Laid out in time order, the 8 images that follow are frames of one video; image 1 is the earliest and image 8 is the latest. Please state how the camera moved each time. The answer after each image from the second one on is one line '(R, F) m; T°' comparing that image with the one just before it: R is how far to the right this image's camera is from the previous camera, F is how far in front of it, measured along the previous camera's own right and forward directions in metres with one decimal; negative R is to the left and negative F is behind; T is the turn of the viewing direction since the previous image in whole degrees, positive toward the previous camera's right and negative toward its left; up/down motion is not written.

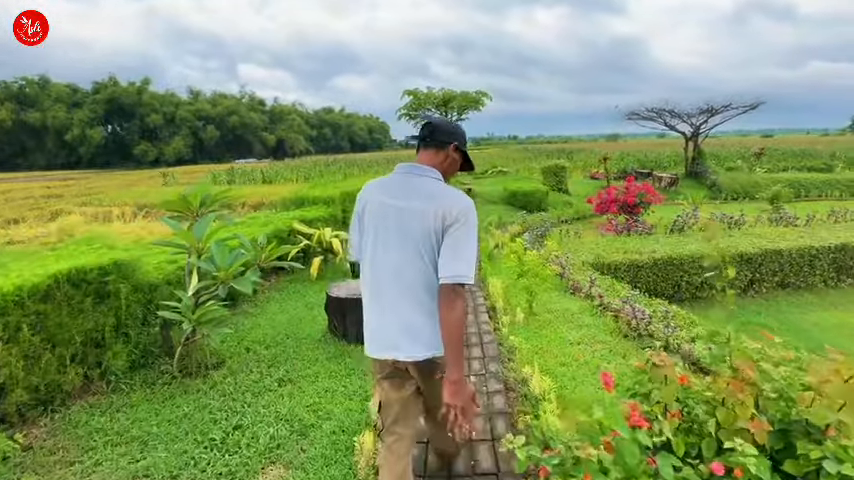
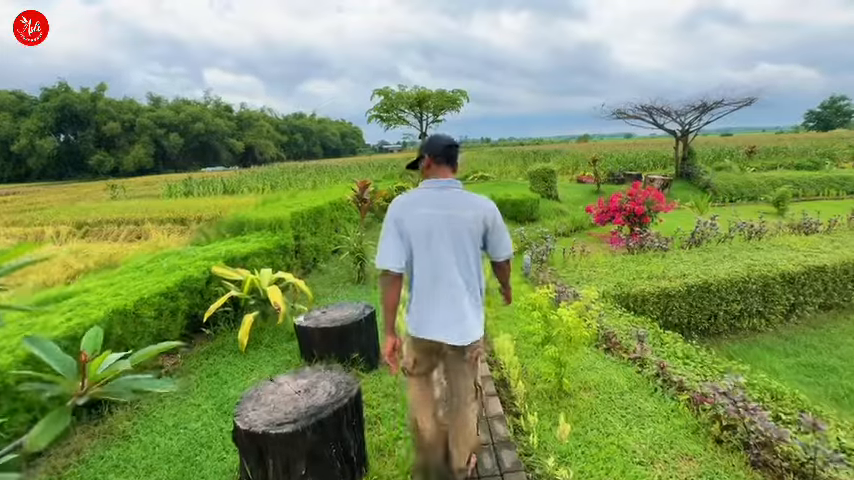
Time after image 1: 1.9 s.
(0.0, +1.8) m; +3°
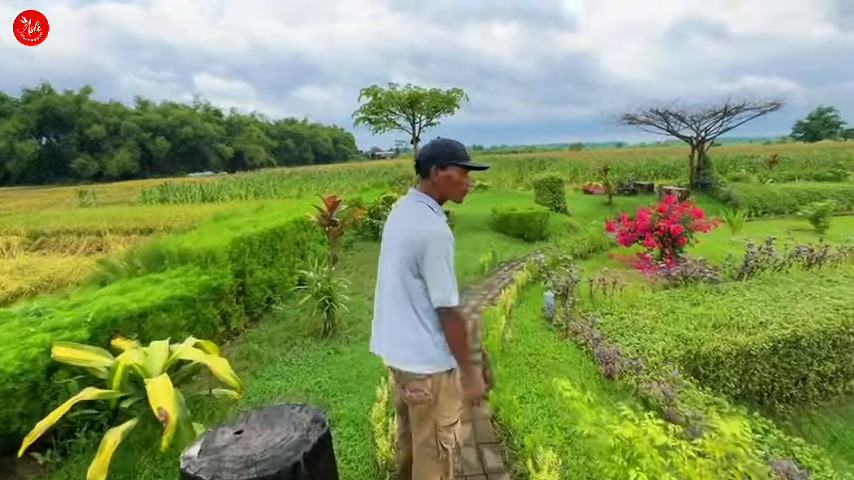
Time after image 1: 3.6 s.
(0.0, +1.8) m; +1°
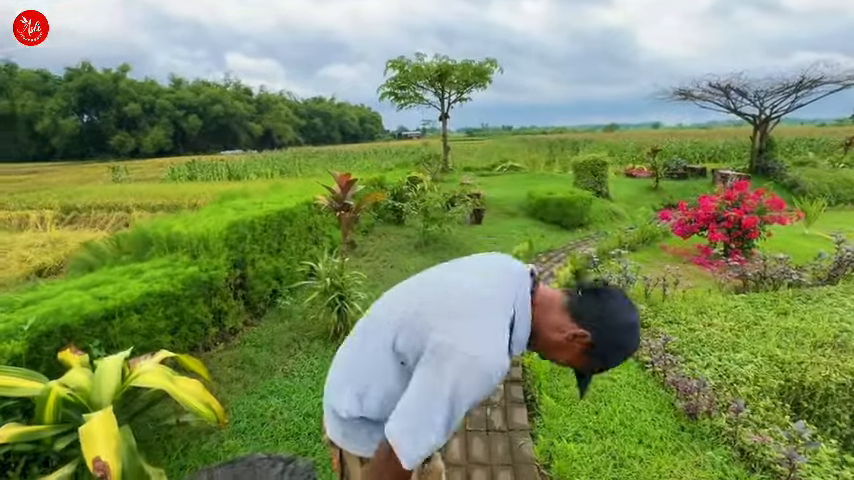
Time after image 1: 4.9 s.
(-0.1, +0.8) m; -4°
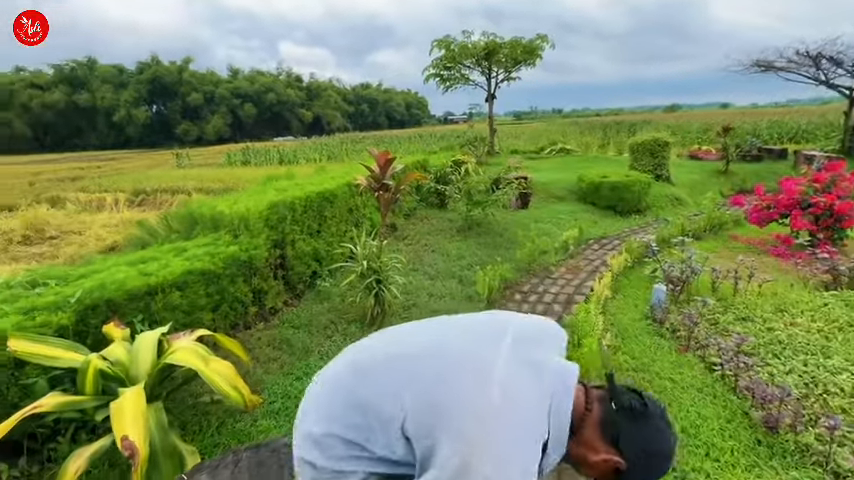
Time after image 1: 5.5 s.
(0.0, +0.2) m; -6°
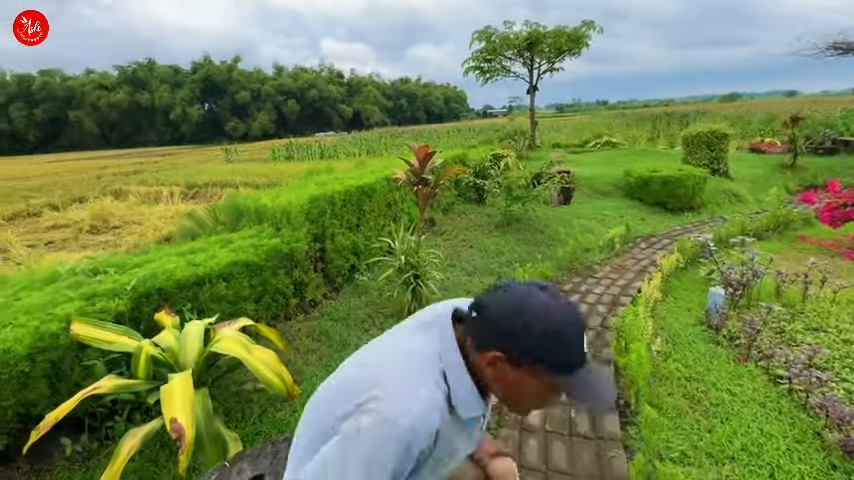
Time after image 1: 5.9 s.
(0.0, +0.1) m; -5°
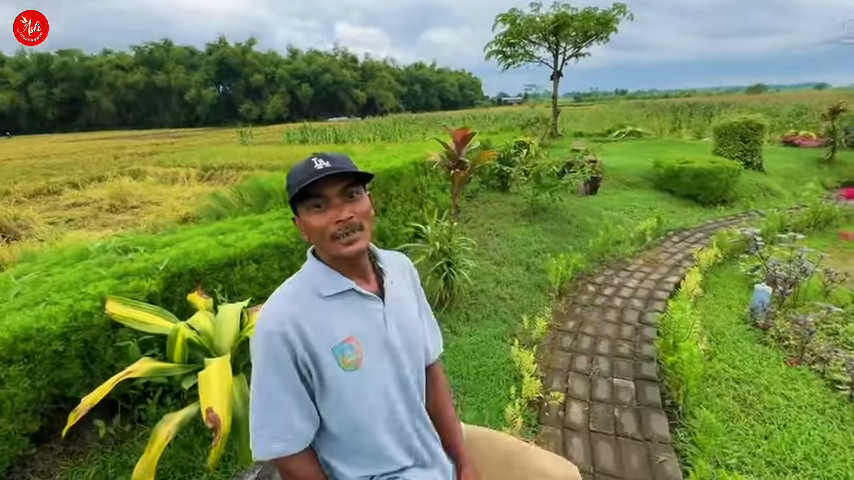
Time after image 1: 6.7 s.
(-0.2, +0.2) m; -1°
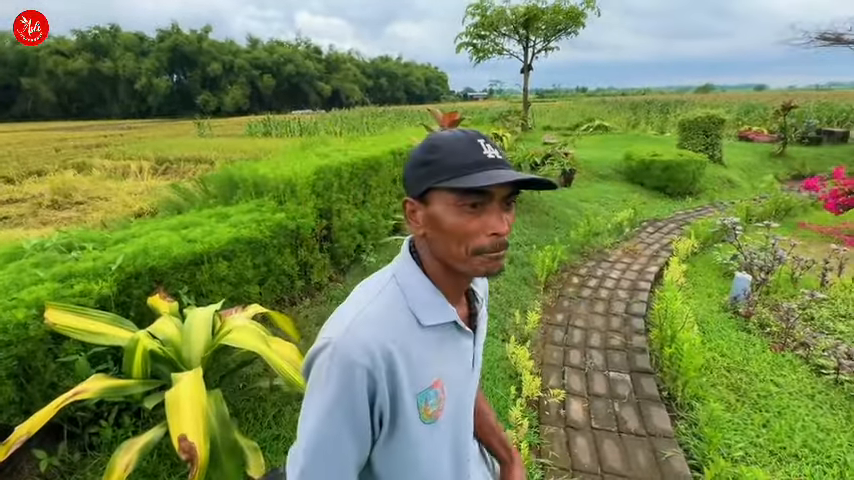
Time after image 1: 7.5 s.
(-0.2, +0.2) m; +5°
